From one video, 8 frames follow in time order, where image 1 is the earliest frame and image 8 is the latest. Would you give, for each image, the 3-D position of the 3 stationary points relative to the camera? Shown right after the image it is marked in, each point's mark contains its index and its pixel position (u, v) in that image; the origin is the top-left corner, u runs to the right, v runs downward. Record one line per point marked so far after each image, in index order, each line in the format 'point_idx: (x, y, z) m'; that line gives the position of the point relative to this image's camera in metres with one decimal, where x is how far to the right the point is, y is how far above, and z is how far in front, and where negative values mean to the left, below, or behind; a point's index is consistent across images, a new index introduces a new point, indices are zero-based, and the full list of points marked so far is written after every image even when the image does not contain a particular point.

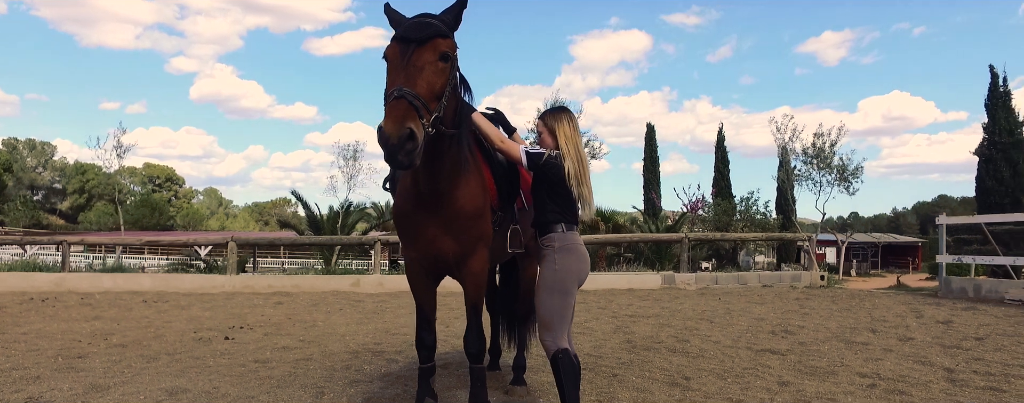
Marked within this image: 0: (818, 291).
0: (+4.0, -1.2, +8.7) m
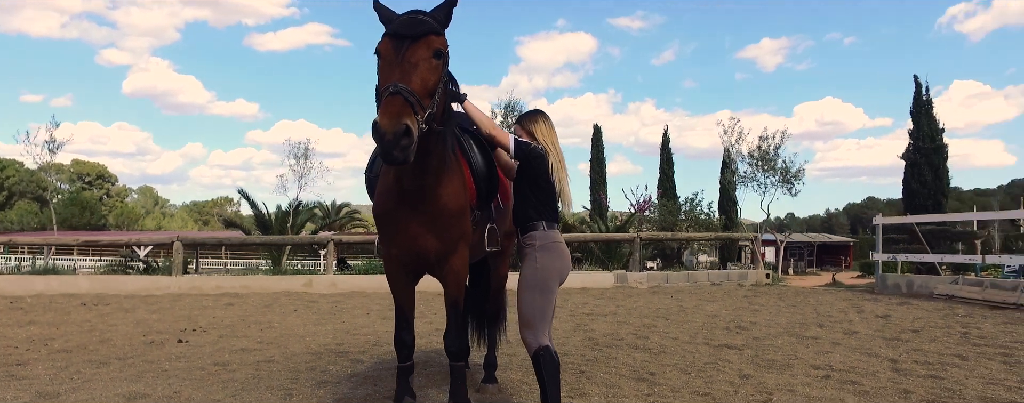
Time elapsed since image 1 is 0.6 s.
0: (+3.4, -1.2, +9.1) m
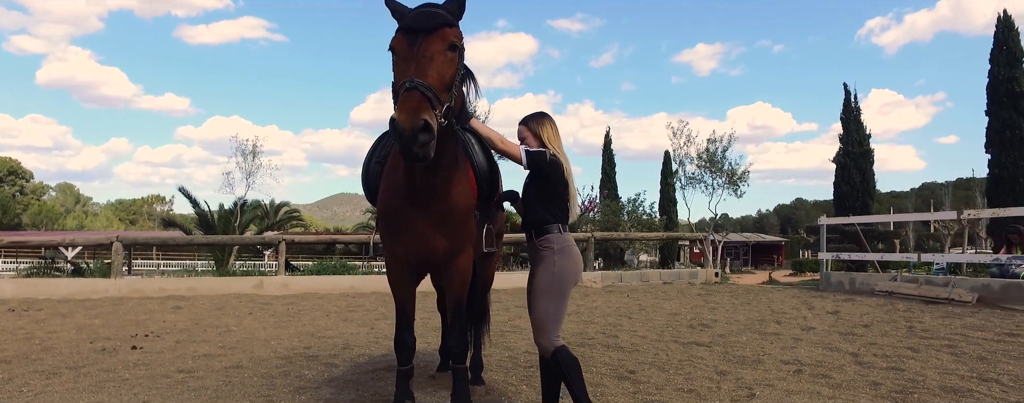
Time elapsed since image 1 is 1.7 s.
0: (+2.8, -1.2, +9.4) m
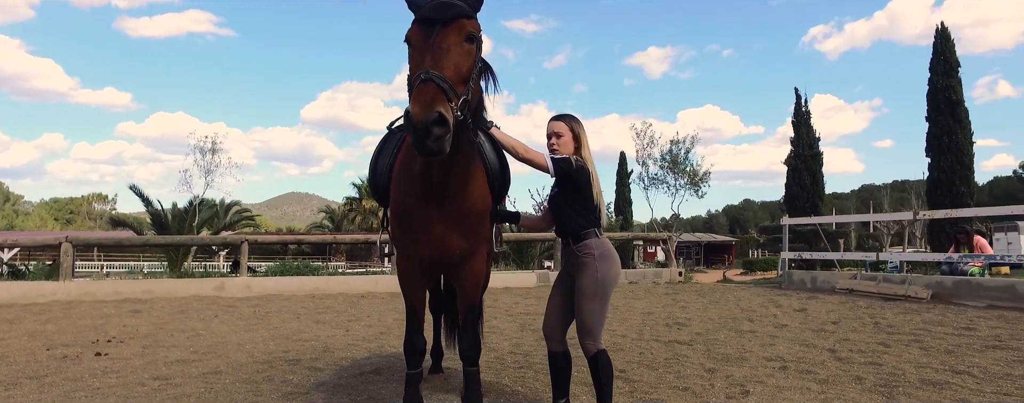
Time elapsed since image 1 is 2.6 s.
0: (+2.4, -1.2, +9.5) m
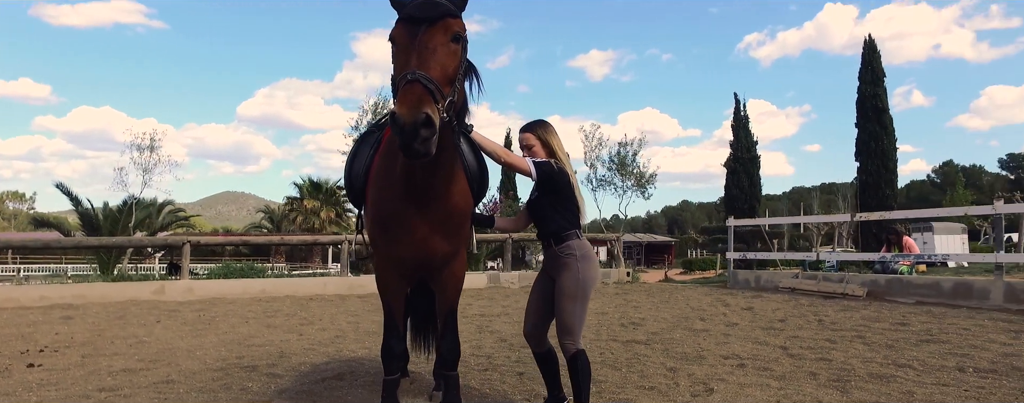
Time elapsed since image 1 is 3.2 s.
0: (+1.7, -1.2, +9.7) m
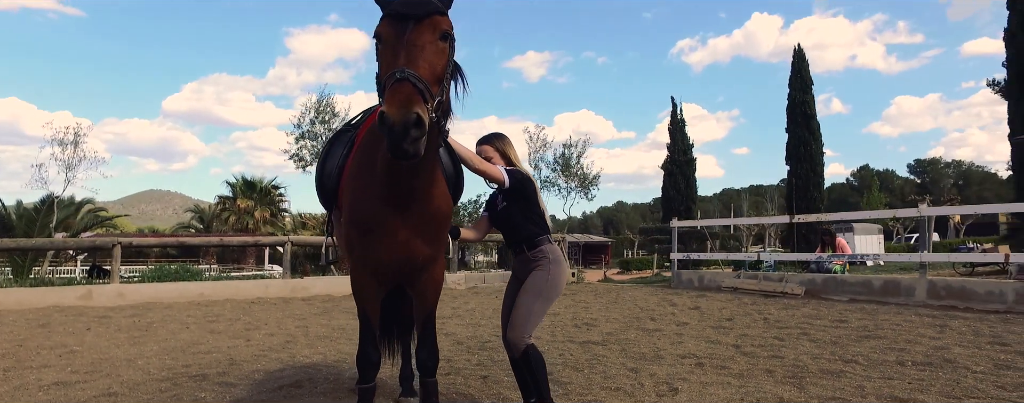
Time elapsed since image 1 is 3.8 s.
0: (+0.9, -1.2, +9.8) m
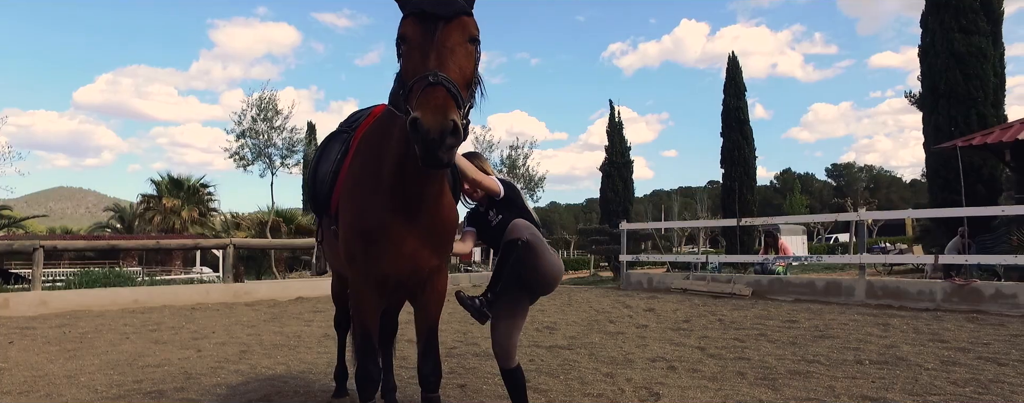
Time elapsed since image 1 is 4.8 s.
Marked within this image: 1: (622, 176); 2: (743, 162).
0: (+0.2, -1.3, +9.8) m
1: (+3.1, +0.7, +19.0) m
2: (+5.7, +1.0, +16.5) m
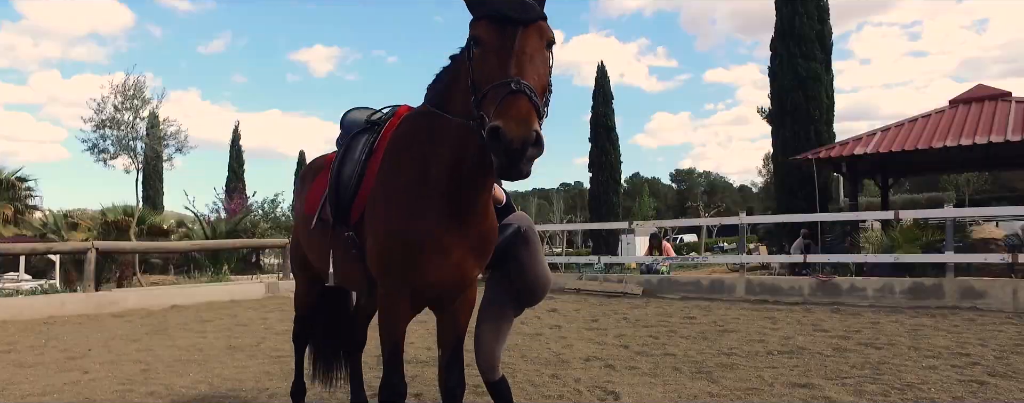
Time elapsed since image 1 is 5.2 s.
0: (-1.3, -1.3, +9.6) m
1: (-0.6, +0.7, +19.2) m
2: (+2.5, +0.9, +17.4) m
